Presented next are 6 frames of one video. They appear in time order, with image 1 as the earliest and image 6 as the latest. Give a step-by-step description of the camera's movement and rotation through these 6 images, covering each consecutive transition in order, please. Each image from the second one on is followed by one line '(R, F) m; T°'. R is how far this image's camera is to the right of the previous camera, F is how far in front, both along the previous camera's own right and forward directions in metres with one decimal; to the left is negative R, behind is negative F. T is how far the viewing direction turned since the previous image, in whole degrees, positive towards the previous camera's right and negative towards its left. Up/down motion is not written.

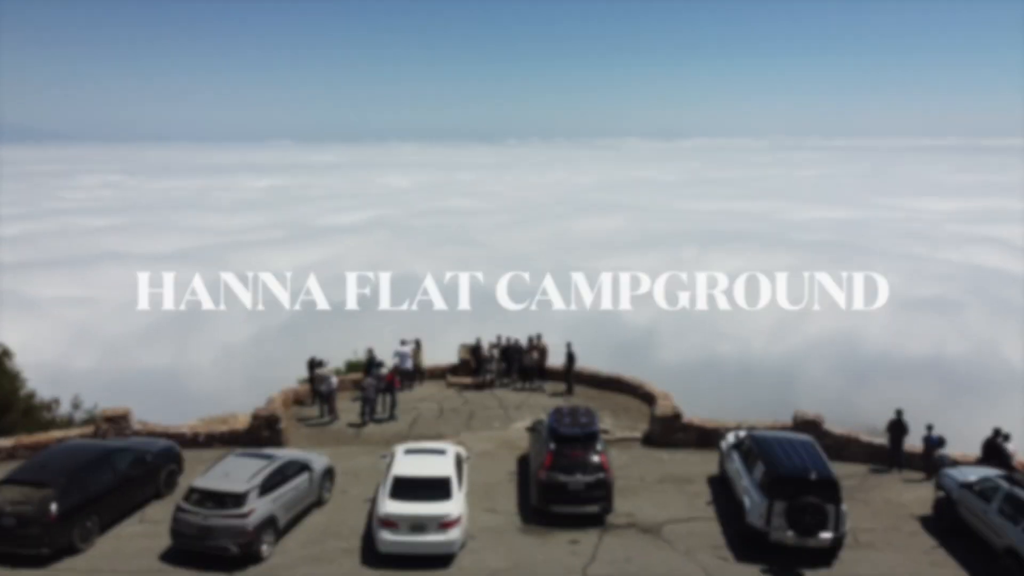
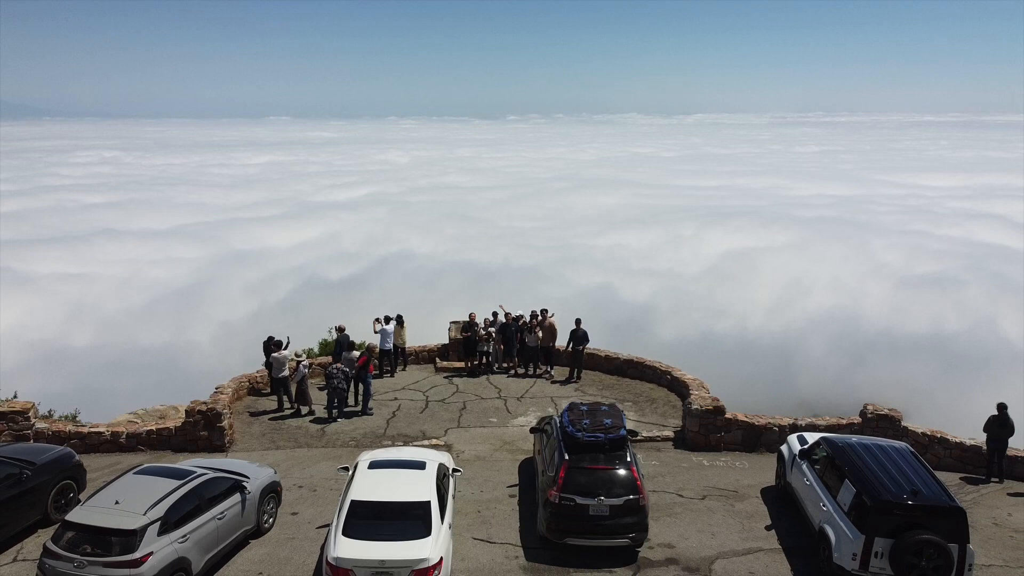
(0.0, +2.9) m; 0°
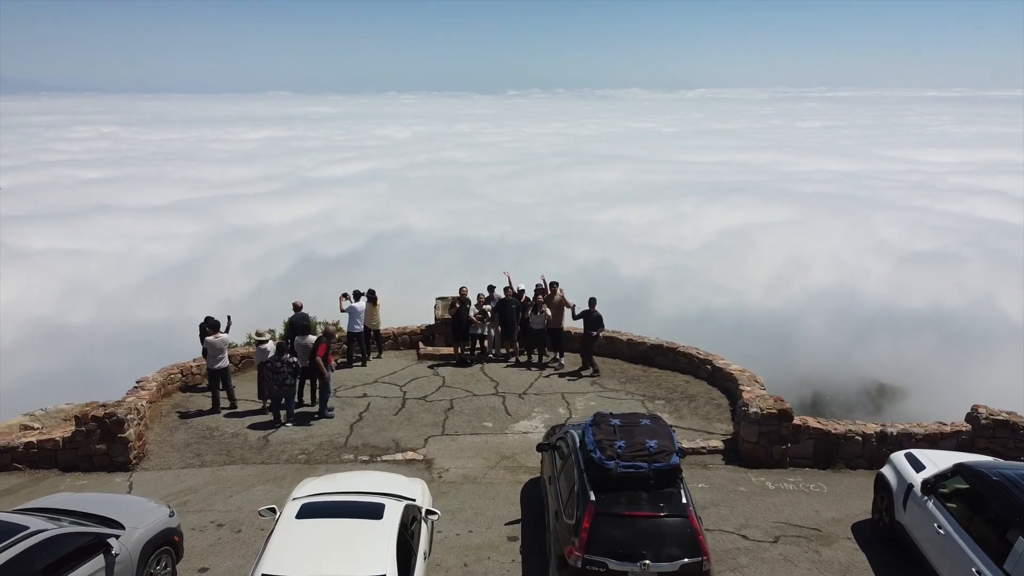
(0.0, +2.8) m; 0°
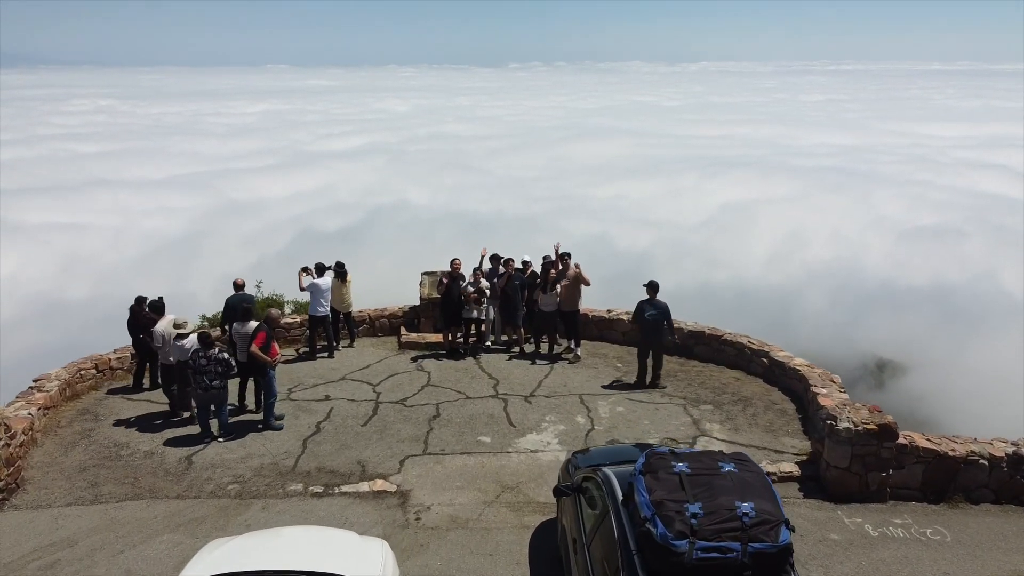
(0.0, +2.3) m; 0°
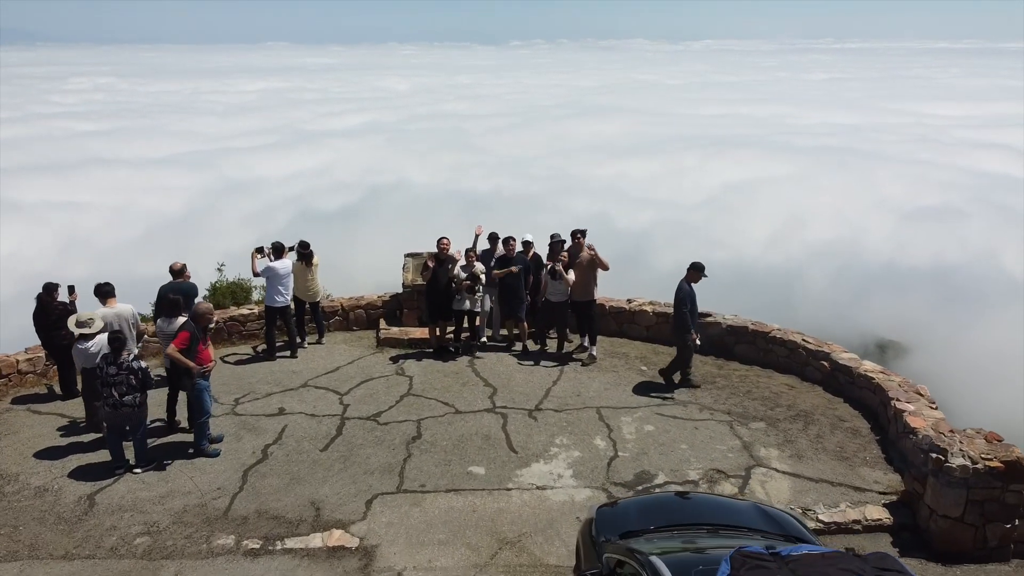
(0.0, +1.7) m; 0°
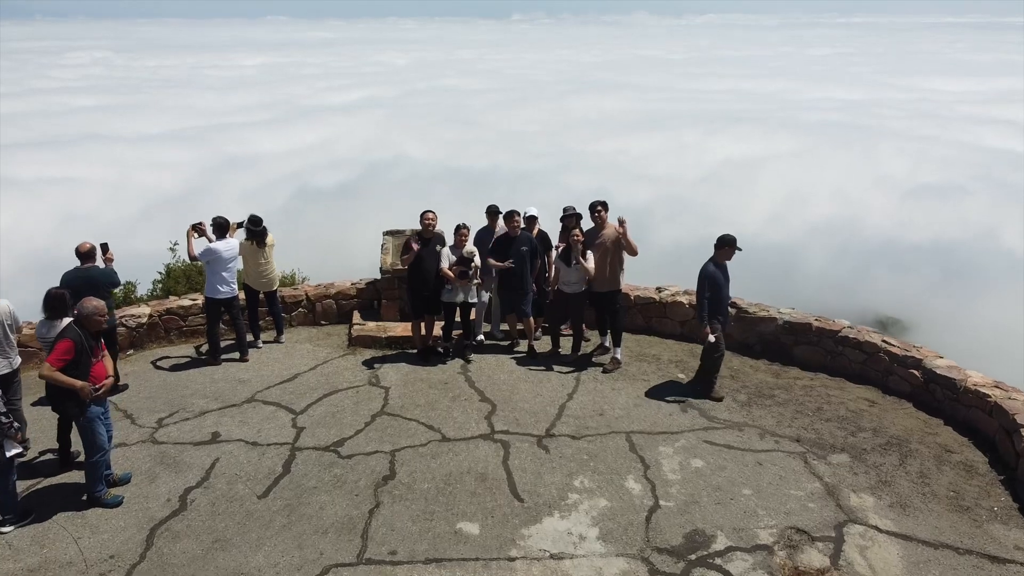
(0.0, +1.5) m; 0°
